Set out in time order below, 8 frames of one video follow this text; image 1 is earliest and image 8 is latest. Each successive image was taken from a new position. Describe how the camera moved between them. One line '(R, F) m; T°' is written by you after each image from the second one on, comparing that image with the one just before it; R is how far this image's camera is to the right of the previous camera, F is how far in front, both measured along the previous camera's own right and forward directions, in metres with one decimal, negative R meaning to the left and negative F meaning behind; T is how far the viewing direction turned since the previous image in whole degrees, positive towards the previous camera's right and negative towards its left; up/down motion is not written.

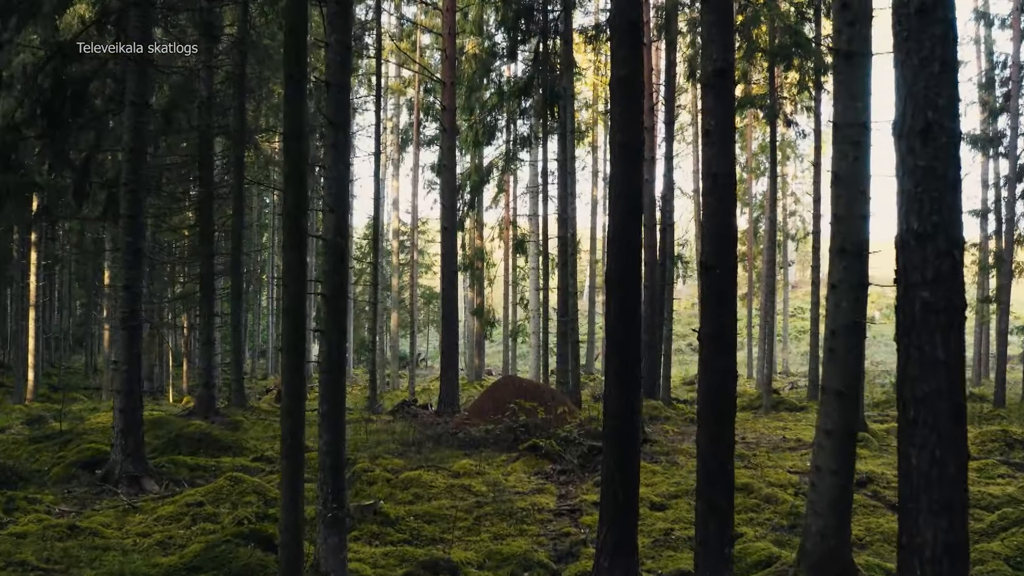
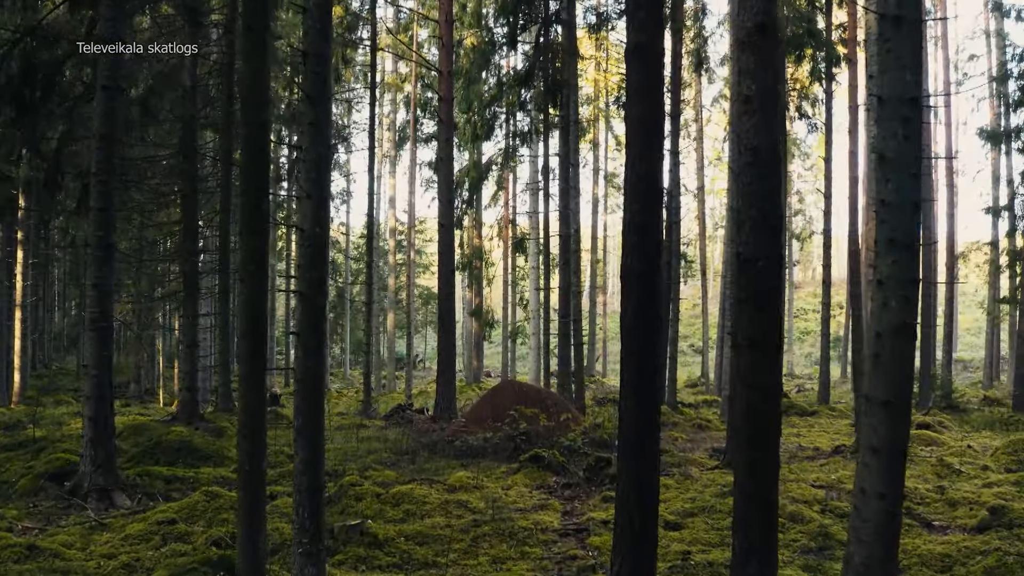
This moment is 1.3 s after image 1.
(0.0, +0.6) m; 0°
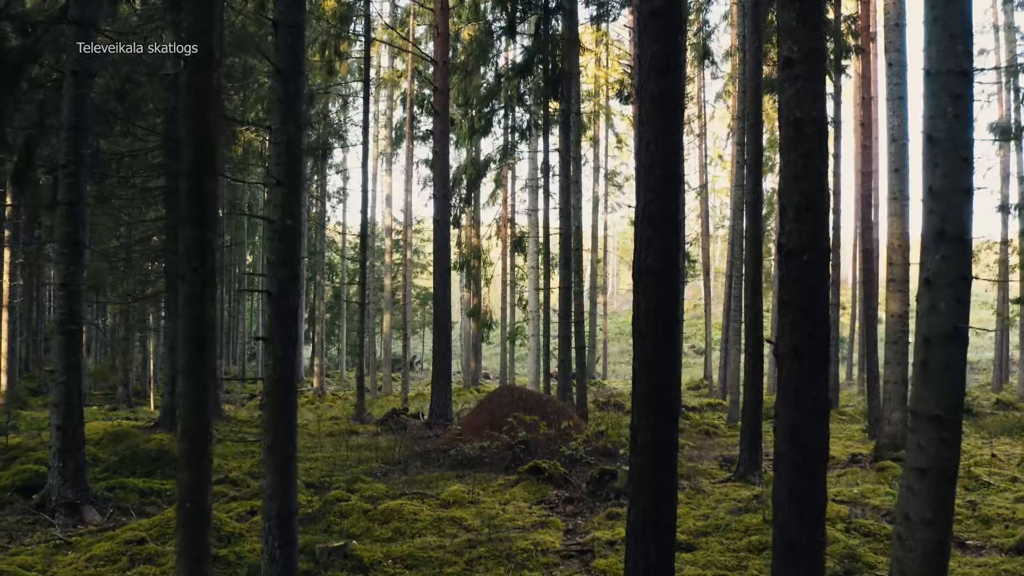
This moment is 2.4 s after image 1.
(0.0, +0.5) m; 0°
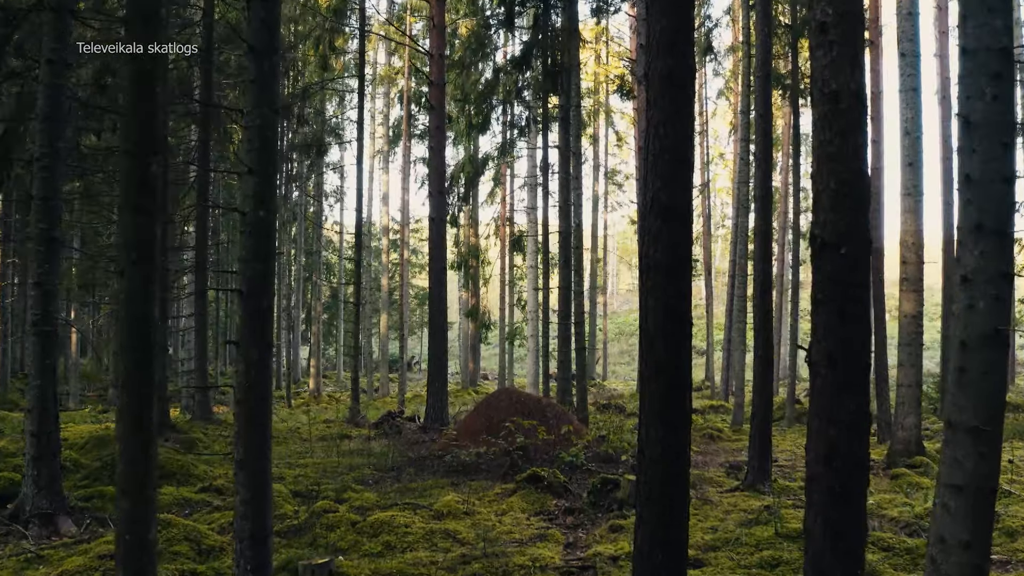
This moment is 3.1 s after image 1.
(0.0, +0.4) m; 0°
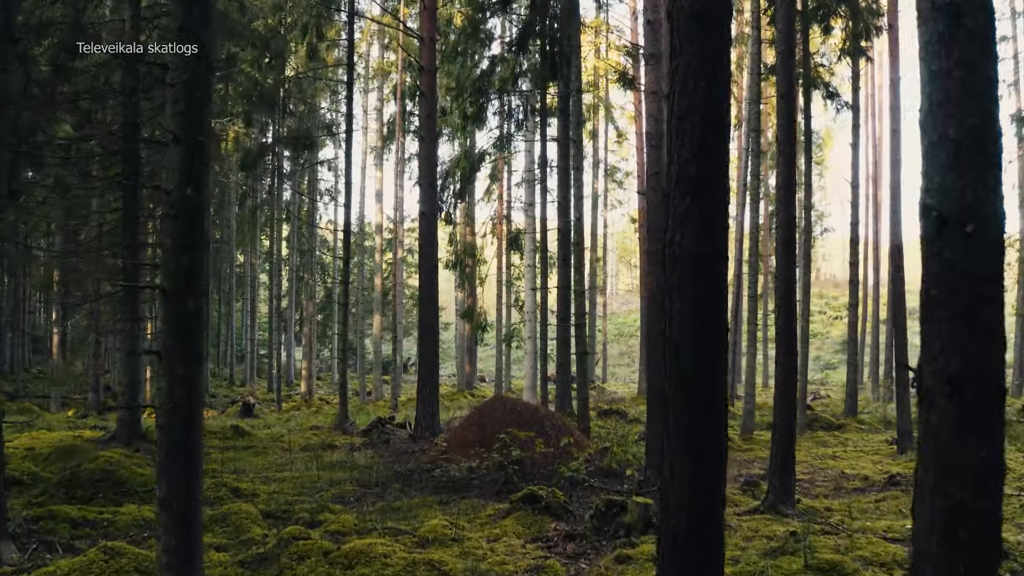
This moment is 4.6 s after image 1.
(0.0, +0.7) m; 0°
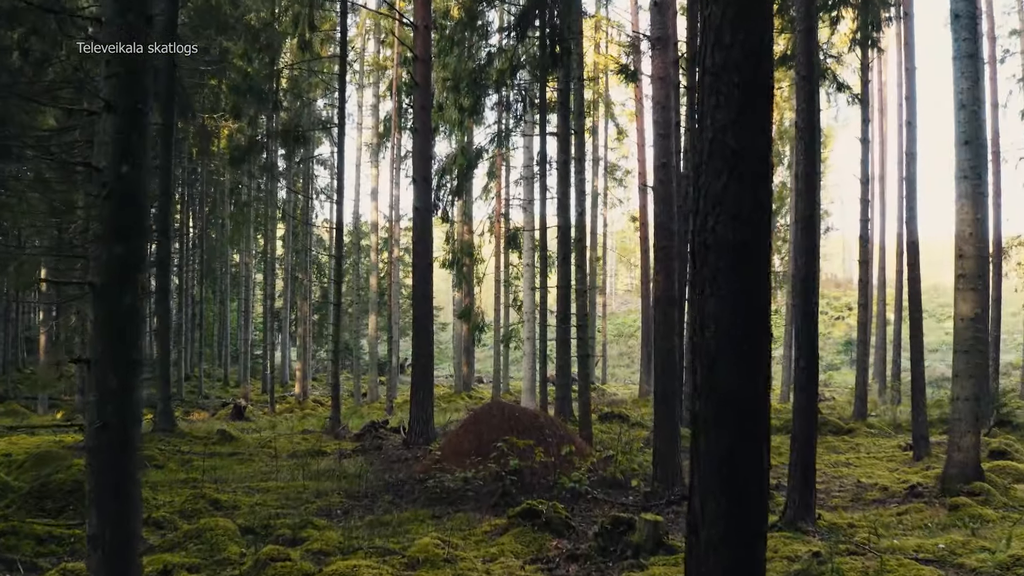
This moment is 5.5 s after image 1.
(0.0, +0.5) m; 0°
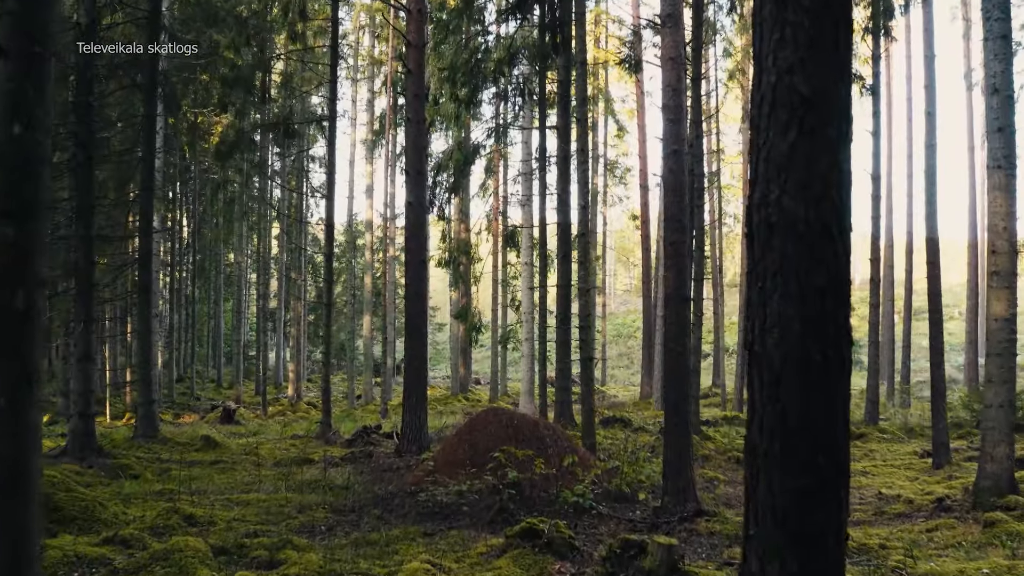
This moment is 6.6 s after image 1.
(0.0, +0.5) m; 0°
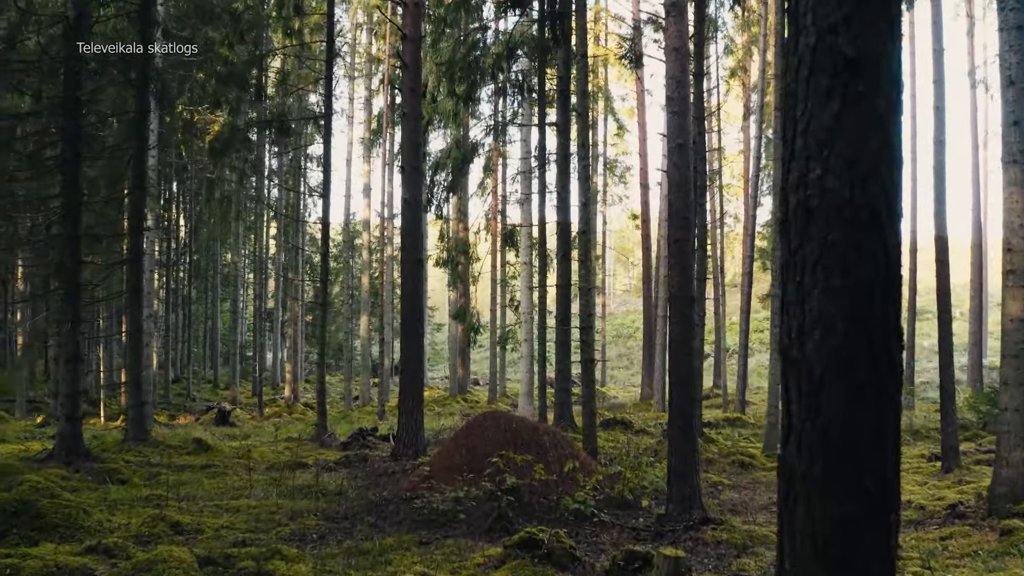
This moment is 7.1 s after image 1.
(0.0, +0.2) m; 0°
